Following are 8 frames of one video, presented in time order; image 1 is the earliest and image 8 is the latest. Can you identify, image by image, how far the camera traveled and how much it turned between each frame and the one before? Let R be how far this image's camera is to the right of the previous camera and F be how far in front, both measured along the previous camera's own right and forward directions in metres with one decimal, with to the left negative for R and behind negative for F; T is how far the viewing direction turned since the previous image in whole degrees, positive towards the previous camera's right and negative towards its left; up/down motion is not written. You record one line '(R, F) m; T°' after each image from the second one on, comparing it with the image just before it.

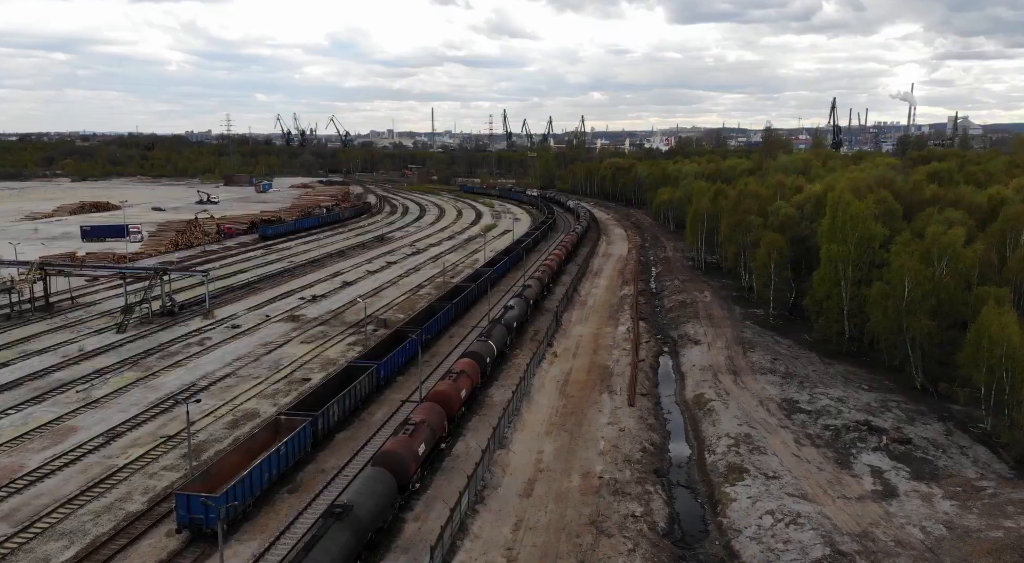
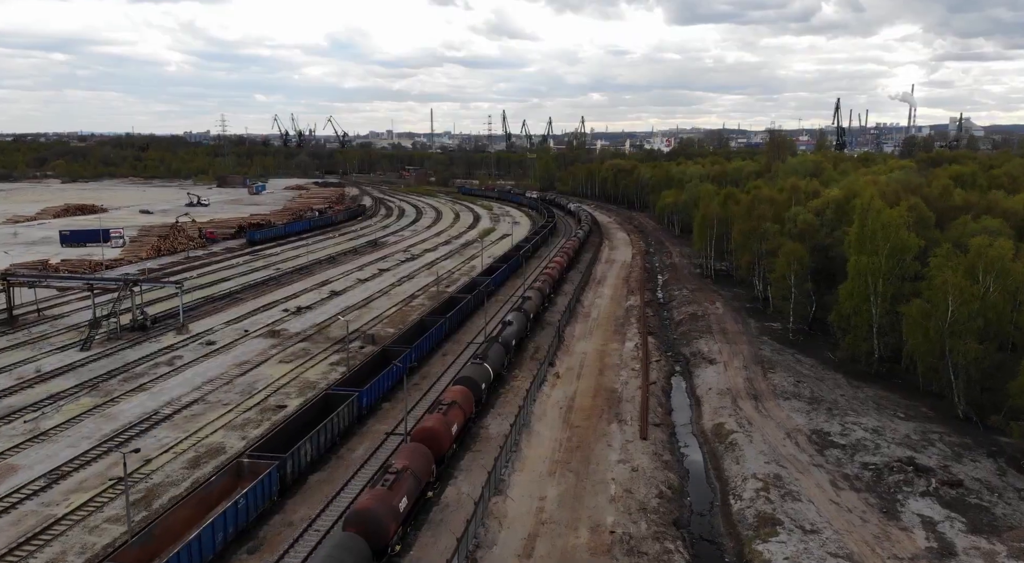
(0.0, +2.9) m; 0°
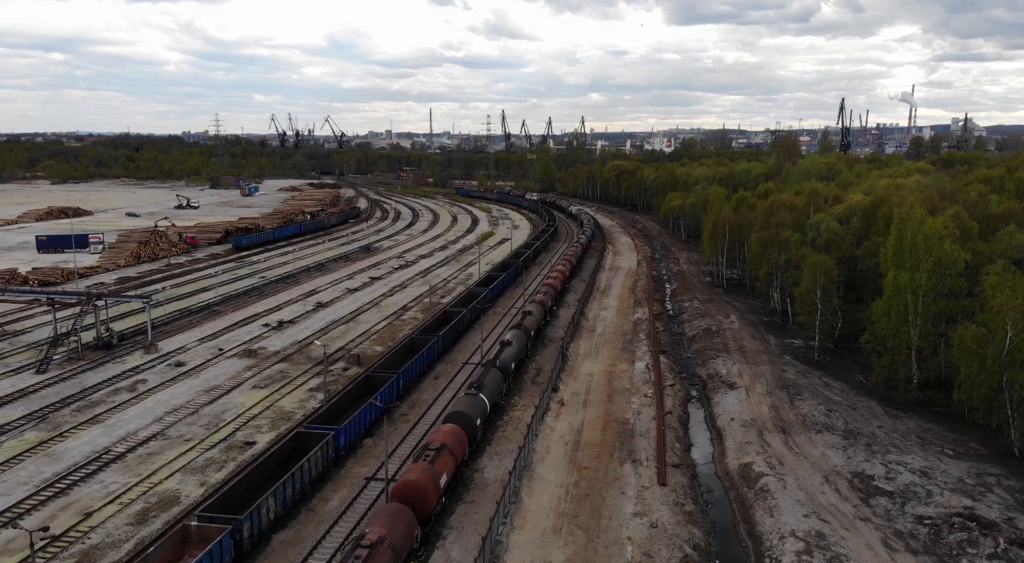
(0.0, +3.1) m; 0°
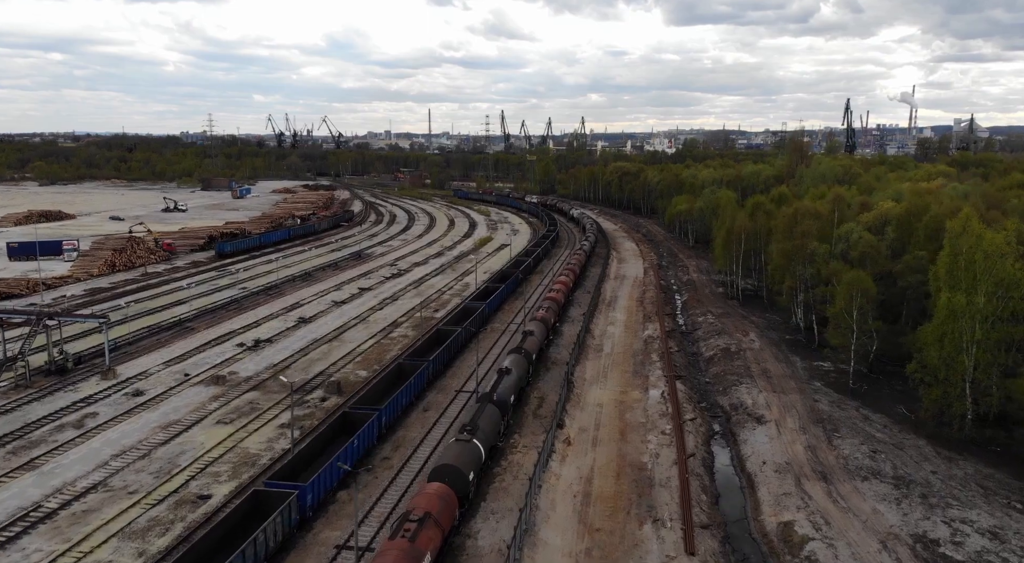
(0.0, +3.4) m; 0°
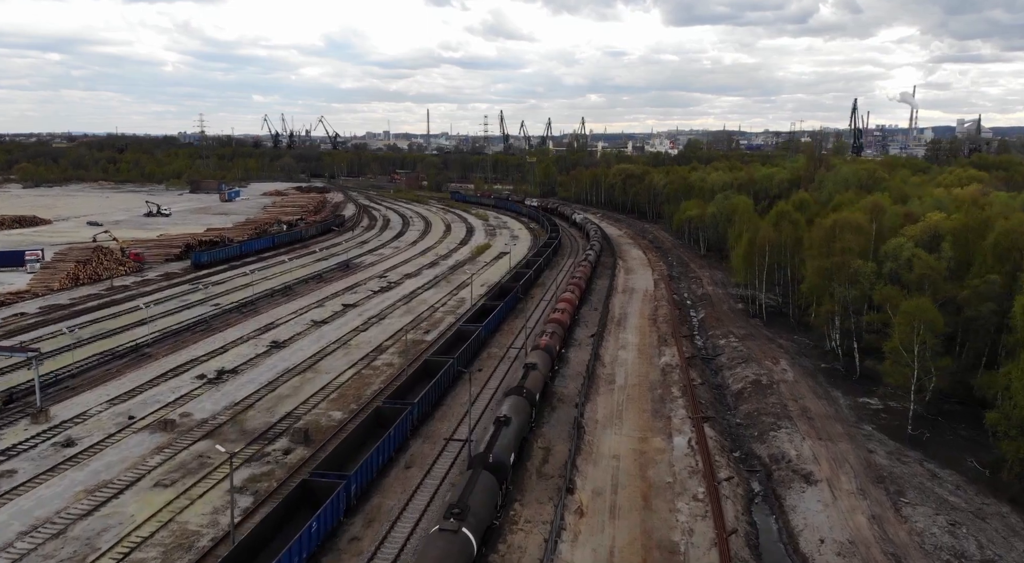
(0.0, +4.3) m; 0°
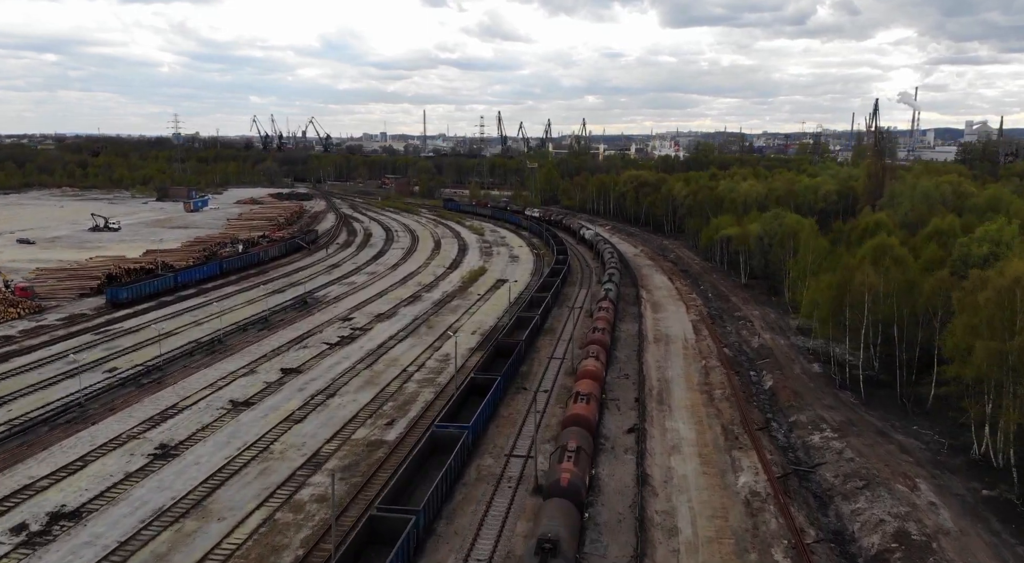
(-0.1, +11.2) m; 0°
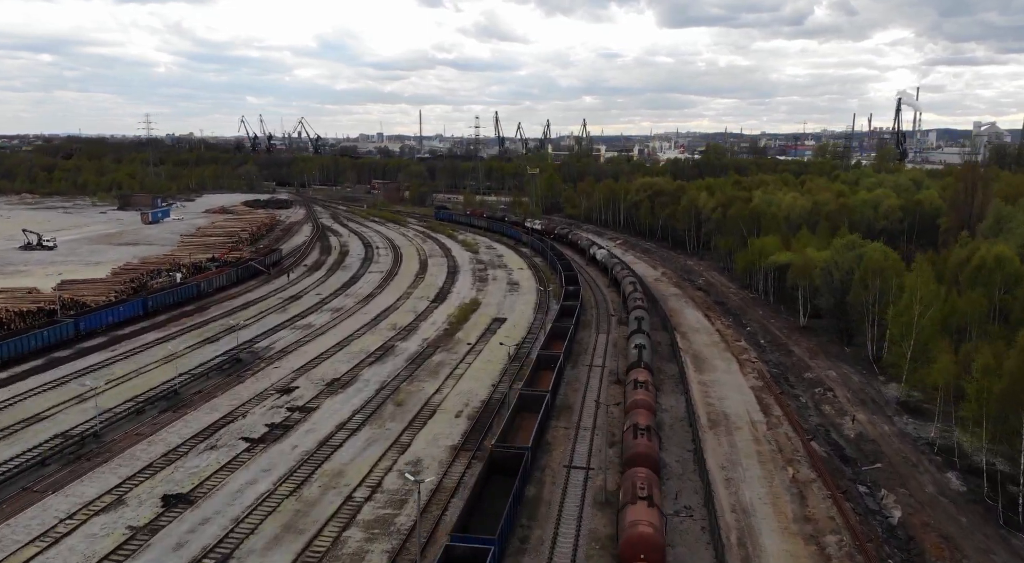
(-0.1, +10.6) m; 0°
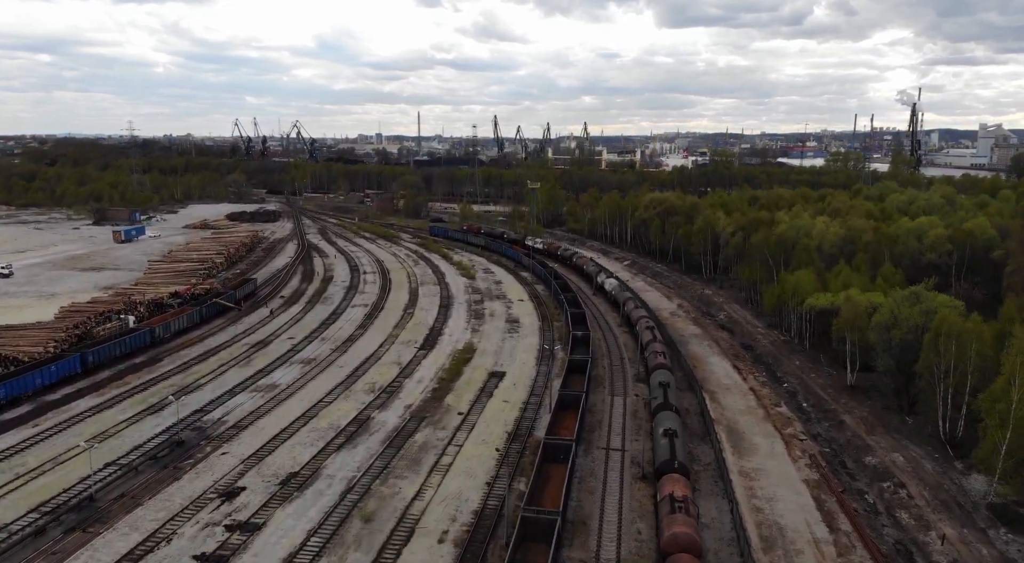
(0.0, +5.8) m; 0°
